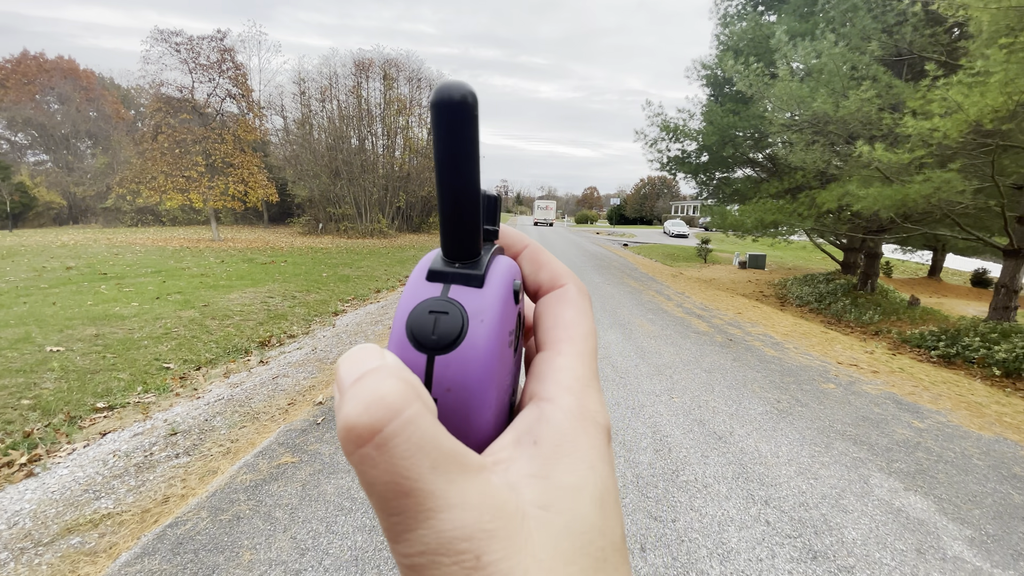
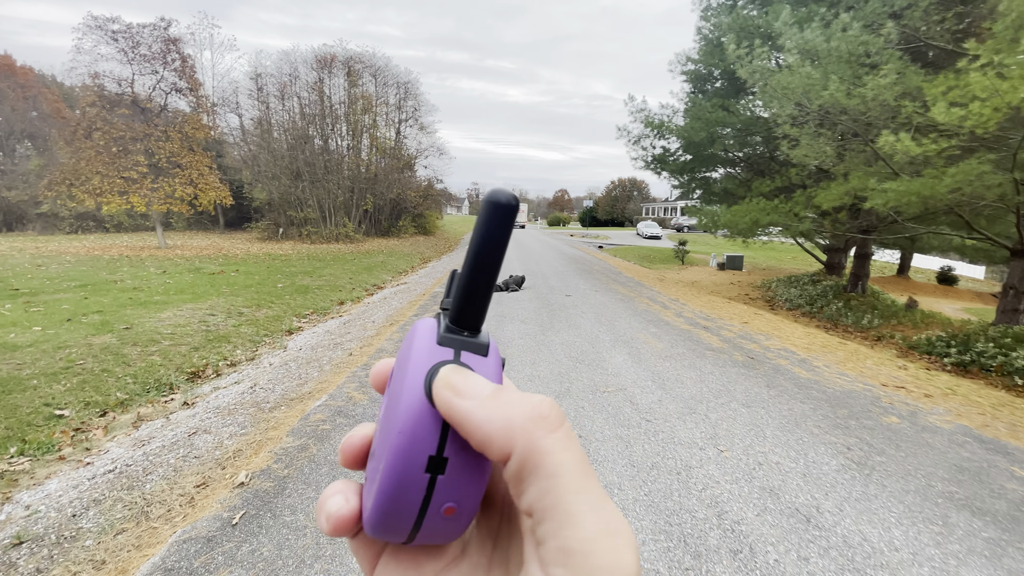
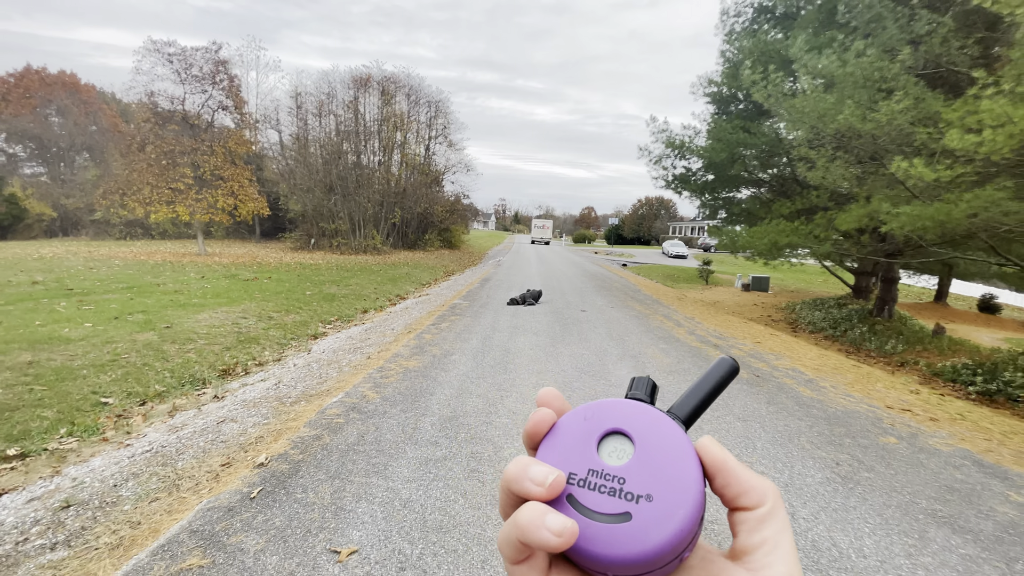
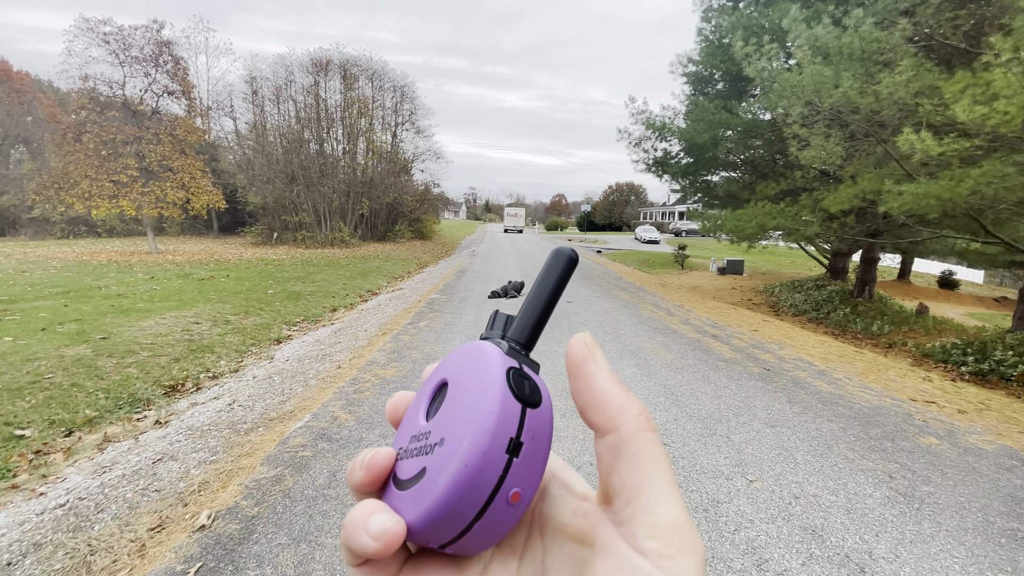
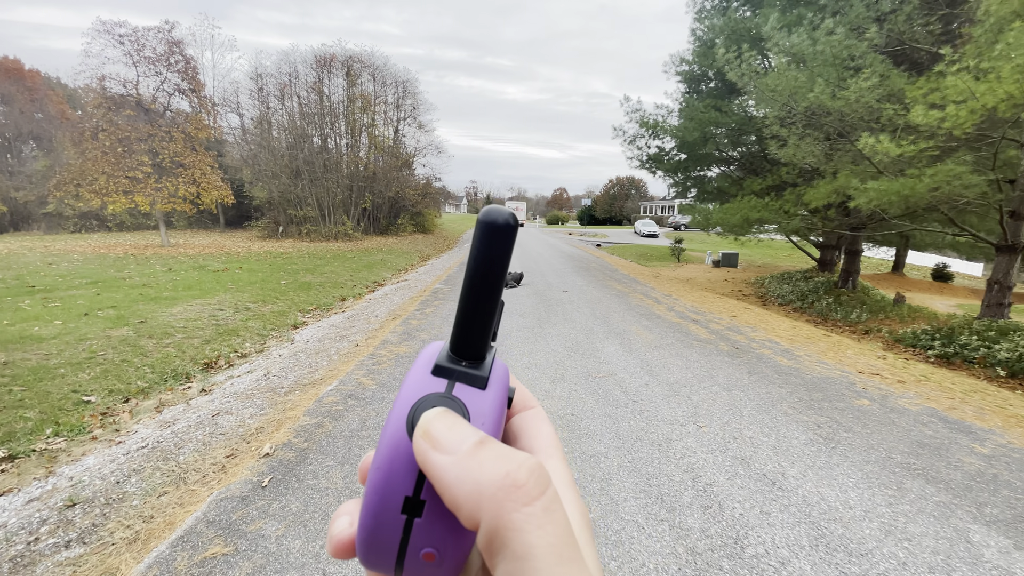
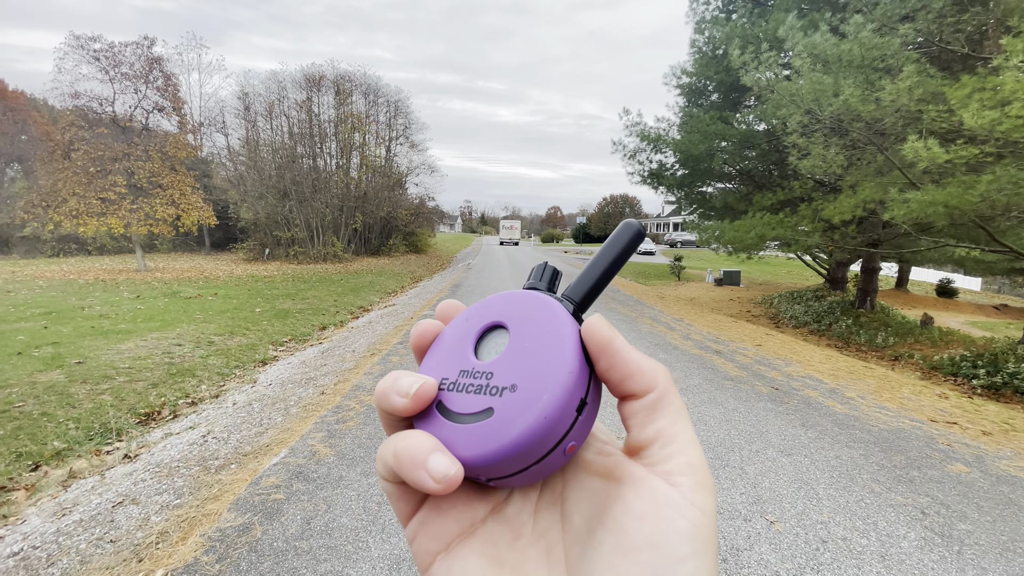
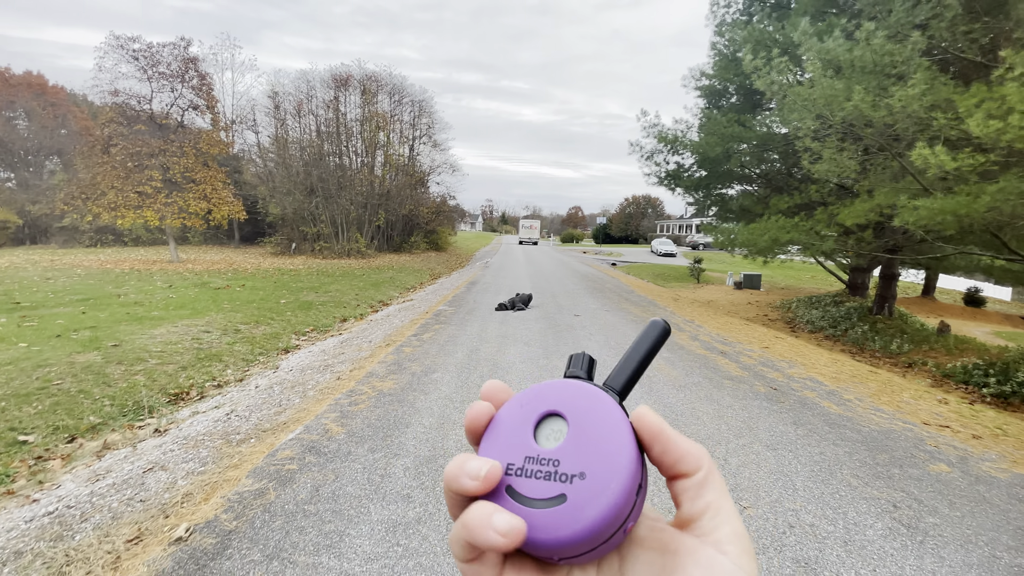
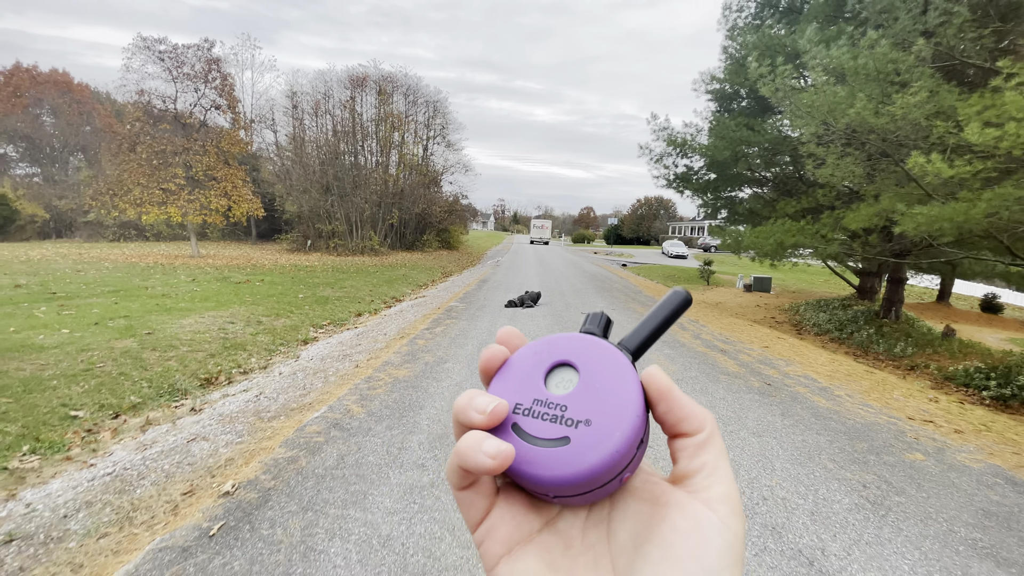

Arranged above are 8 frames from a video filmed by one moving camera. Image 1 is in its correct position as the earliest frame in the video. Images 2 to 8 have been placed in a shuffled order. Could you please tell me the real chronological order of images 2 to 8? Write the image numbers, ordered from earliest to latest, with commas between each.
5, 2, 4, 6, 7, 8, 3
